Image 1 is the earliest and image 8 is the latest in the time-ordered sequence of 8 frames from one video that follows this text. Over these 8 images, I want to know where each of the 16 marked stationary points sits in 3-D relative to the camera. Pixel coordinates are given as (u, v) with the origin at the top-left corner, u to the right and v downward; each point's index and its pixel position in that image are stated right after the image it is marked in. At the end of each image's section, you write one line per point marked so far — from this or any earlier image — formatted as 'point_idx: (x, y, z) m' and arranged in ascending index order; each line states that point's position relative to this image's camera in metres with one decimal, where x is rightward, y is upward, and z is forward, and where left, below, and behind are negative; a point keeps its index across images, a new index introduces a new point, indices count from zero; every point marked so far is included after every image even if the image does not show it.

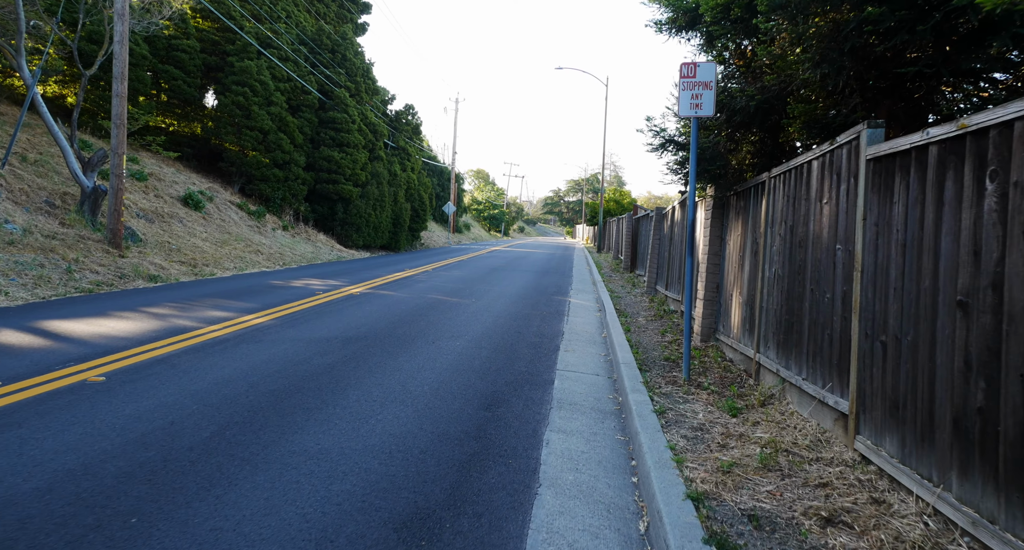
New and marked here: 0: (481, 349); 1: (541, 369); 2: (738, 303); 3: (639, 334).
0: (-0.4, -0.9, +7.3) m
1: (+0.3, -1.0, +6.4) m
2: (+2.4, -0.3, +6.7) m
3: (+1.8, -0.8, +8.6) m
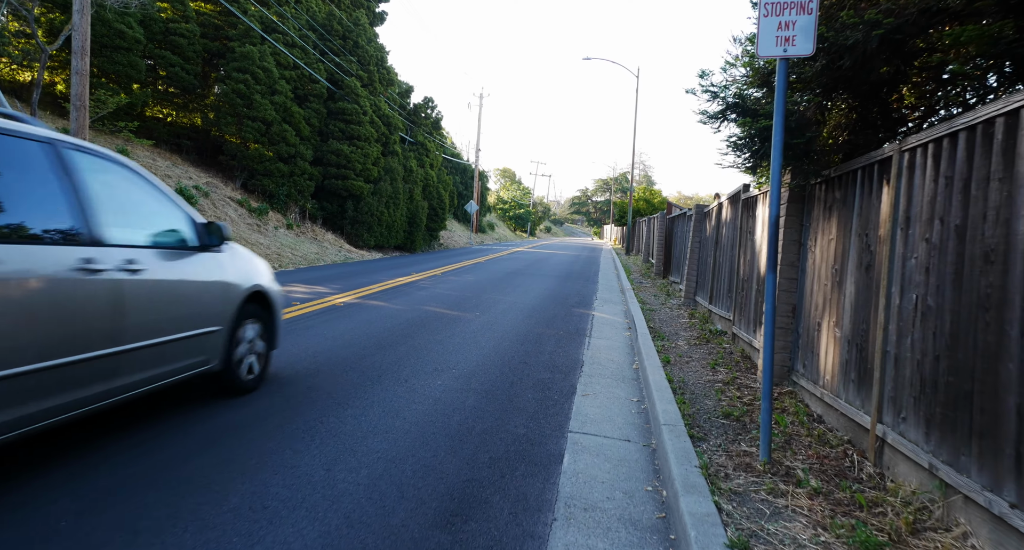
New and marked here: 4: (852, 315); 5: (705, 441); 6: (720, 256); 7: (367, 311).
0: (-0.4, -1.0, +5.3) m
1: (+0.2, -1.1, +4.5) m
2: (+2.4, -0.5, +4.7) m
3: (+1.8, -1.0, +6.6) m
4: (+2.3, -0.3, +4.3) m
5: (+1.3, -1.1, +4.3) m
6: (+3.3, +0.3, +9.8) m
7: (-2.2, -0.6, +9.8) m
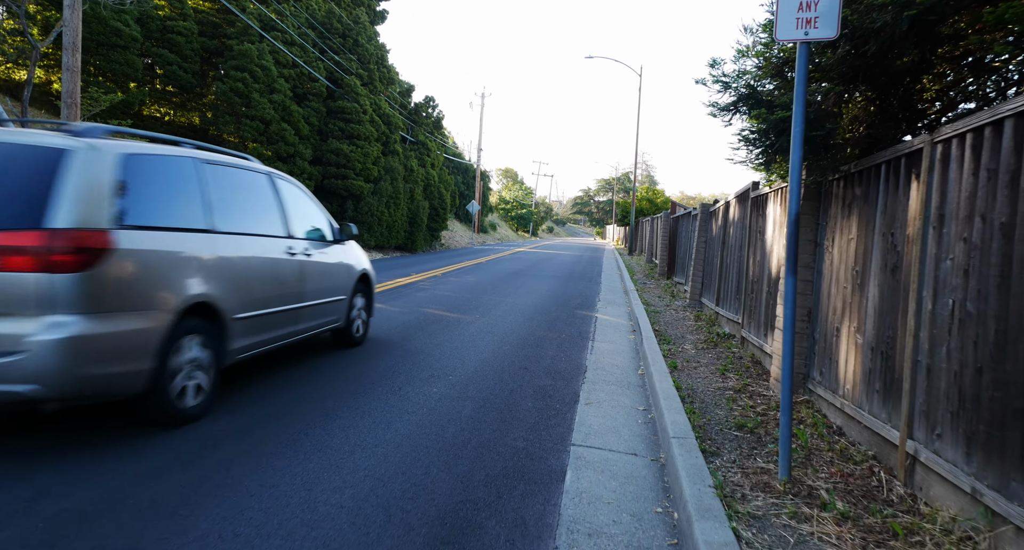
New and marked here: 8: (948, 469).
0: (-0.4, -1.0, +5.1) m
1: (+0.2, -1.2, +4.2) m
2: (+2.4, -0.5, +4.4) m
3: (+1.8, -1.0, +6.3) m
4: (+2.3, -0.3, +4.0) m
5: (+1.3, -1.2, +4.0) m
6: (+3.3, +0.3, +9.5) m
7: (-2.2, -0.6, +9.5) m
8: (+2.1, -0.9, +3.0) m
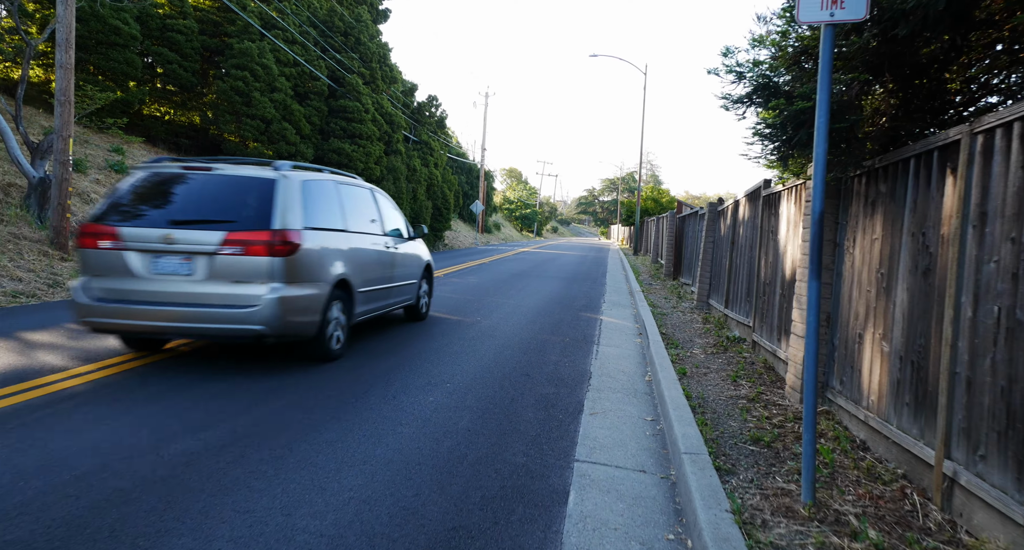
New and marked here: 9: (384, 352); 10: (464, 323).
0: (-0.4, -1.1, +4.8) m
1: (+0.2, -1.2, +3.9) m
2: (+2.4, -0.5, +4.1) m
3: (+1.8, -1.0, +6.0) m
4: (+2.3, -0.3, +3.7) m
5: (+1.3, -1.2, +3.7) m
6: (+3.3, +0.3, +9.2) m
7: (-2.2, -0.6, +9.2) m
8: (+2.1, -0.9, +2.7) m
9: (-1.4, -0.8, +6.8) m
10: (-0.7, -0.7, +9.1) m
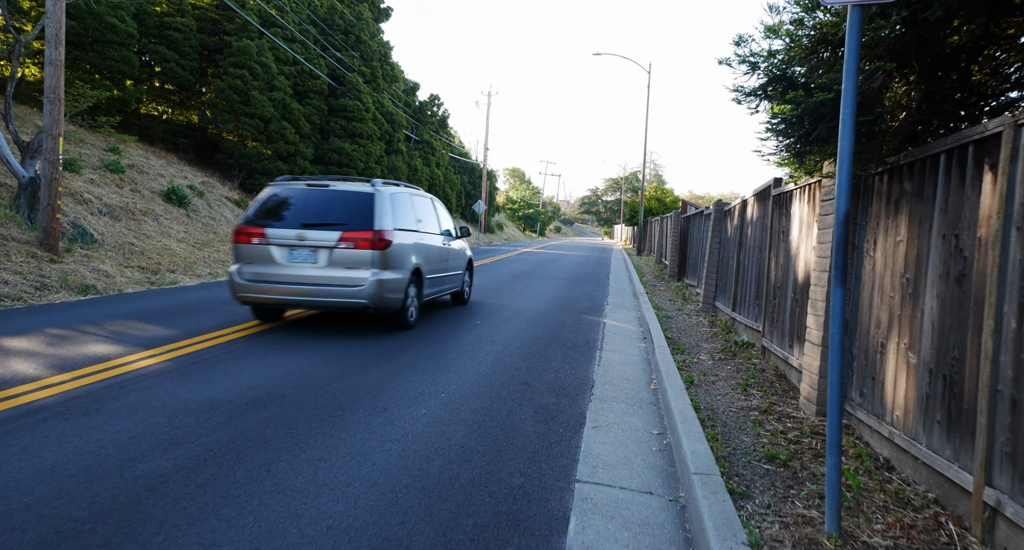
0: (-0.4, -1.1, +4.5) m
1: (+0.2, -1.2, +3.6) m
2: (+2.4, -0.5, +3.7) m
3: (+1.8, -1.1, +5.7) m
4: (+2.3, -0.3, +3.4) m
5: (+1.3, -1.2, +3.4) m
6: (+3.3, +0.2, +8.9) m
7: (-2.2, -0.6, +9.0) m
8: (+2.0, -1.0, +2.4) m
9: (-1.4, -0.9, +6.5) m
10: (-0.7, -0.7, +8.8) m
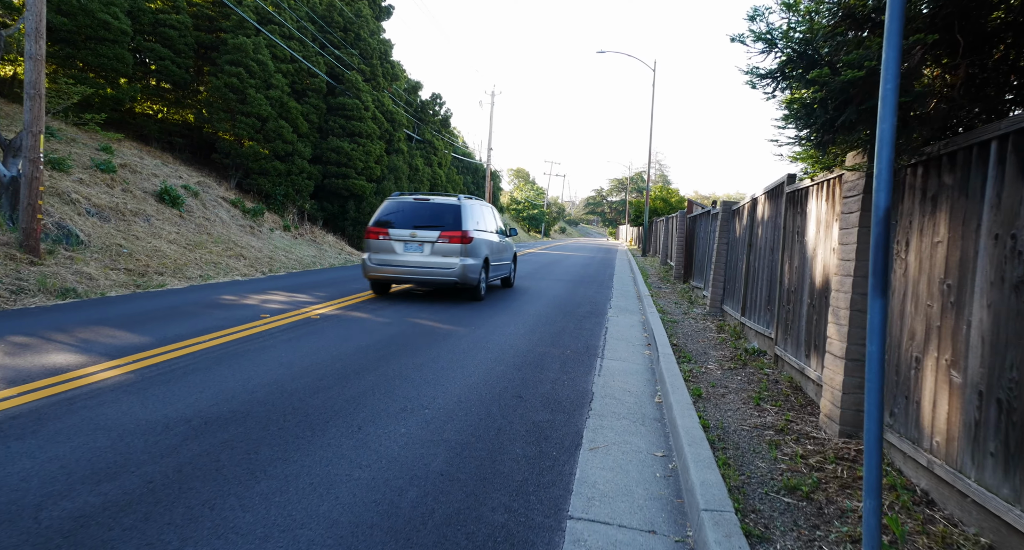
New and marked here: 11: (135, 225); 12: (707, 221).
0: (-0.5, -1.1, +4.0) m
1: (+0.1, -1.2, +3.1) m
2: (+2.3, -0.6, +3.3) m
3: (+1.7, -1.1, +5.2) m
4: (+2.2, -0.4, +2.9) m
5: (+1.2, -1.2, +2.9) m
6: (+3.3, +0.2, +8.4) m
7: (-2.2, -0.7, +8.5) m
8: (+1.9, -1.0, +1.9) m
9: (-1.5, -0.9, +6.1) m
10: (-0.7, -0.8, +8.4) m
11: (-8.7, +1.2, +14.5) m
12: (+4.3, +1.2, +13.9) m
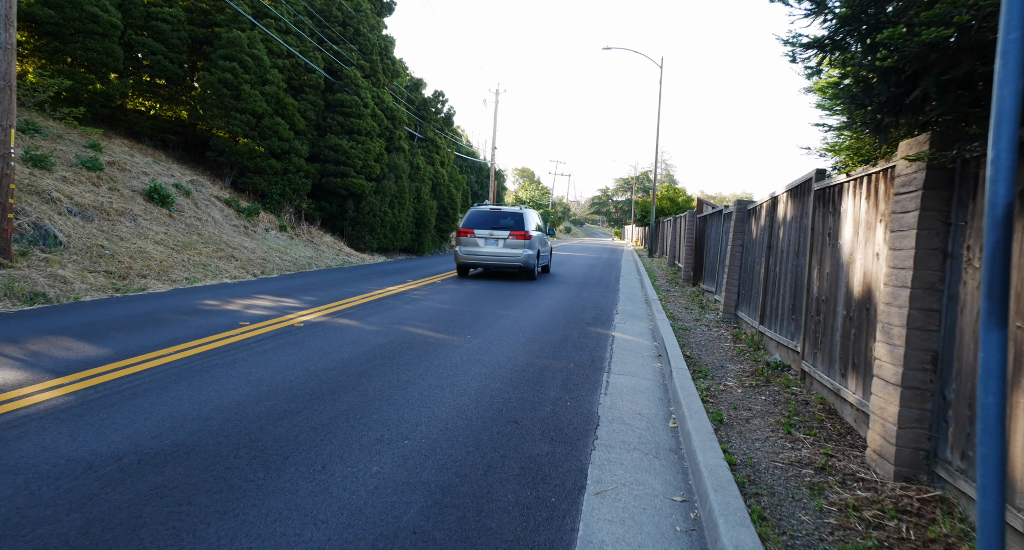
0: (-0.5, -1.2, +3.3) m
1: (+0.1, -1.3, +2.5) m
2: (+2.2, -0.6, +2.6) m
3: (+1.7, -1.2, +4.5) m
4: (+2.1, -0.4, +2.2) m
5: (+1.1, -1.3, +2.2) m
6: (+3.2, +0.1, +7.7) m
7: (-2.3, -0.7, +7.8) m
8: (+1.9, -1.1, +1.2) m
9: (-1.5, -1.0, +5.4) m
10: (-0.8, -0.8, +7.7) m
11: (-8.7, +1.1, +13.9) m
12: (+4.4, +1.1, +13.2) m
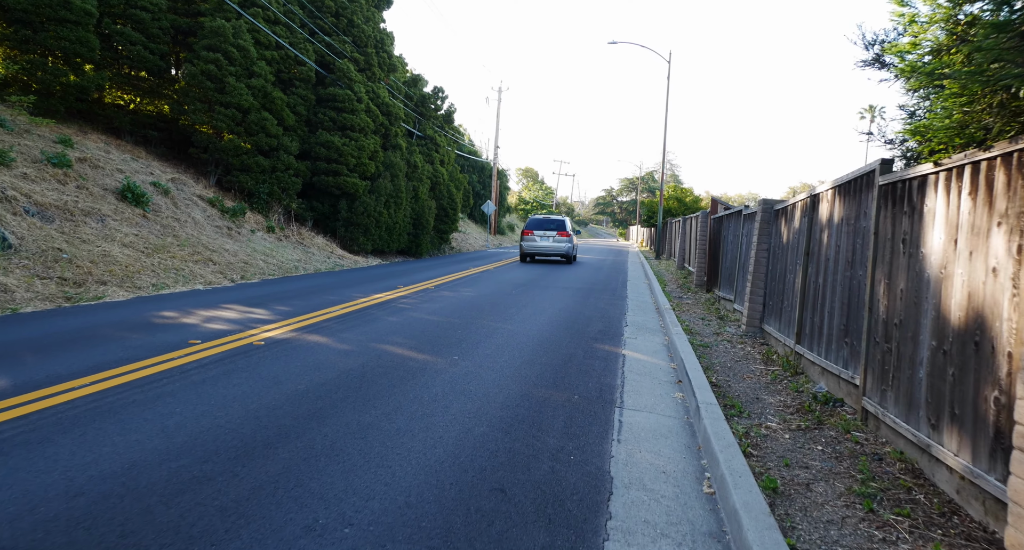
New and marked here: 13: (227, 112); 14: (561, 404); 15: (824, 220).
0: (-0.6, -1.3, +2.2) m
1: (0.0, -1.4, +1.3) m
2: (+2.1, -0.7, +1.4) m
3: (+1.6, -1.3, +3.3) m
4: (+2.1, -0.6, +1.0) m
5: (+1.0, -1.4, +1.0) m
6: (+3.2, 0.0, +6.5) m
7: (-2.3, -0.9, +6.7) m
8: (+1.8, -1.2, 0.0) m
9: (-1.6, -1.1, +4.3) m
10: (-0.8, -0.9, +6.5) m
11: (-8.7, +1.0, +12.8) m
12: (+4.3, +1.0, +12.0) m
13: (-8.4, +4.8, +18.4) m
14: (+0.4, -1.1, +5.4) m
15: (+3.2, +0.6, +6.5) m
